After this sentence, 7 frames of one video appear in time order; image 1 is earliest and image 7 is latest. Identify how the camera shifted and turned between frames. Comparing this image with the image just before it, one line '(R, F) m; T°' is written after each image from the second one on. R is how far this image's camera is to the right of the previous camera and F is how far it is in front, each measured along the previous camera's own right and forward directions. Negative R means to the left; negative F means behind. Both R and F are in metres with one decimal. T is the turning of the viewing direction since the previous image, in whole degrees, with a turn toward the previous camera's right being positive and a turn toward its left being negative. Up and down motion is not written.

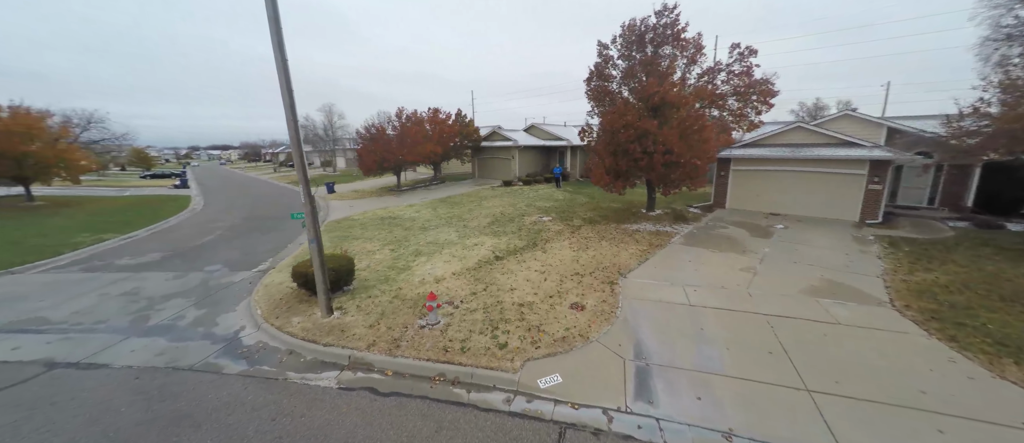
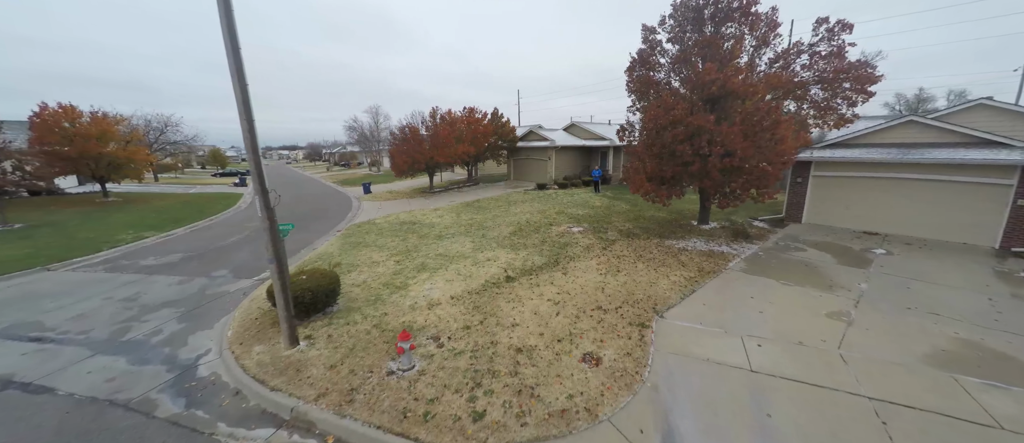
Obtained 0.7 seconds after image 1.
(+0.7, +1.3) m; -8°
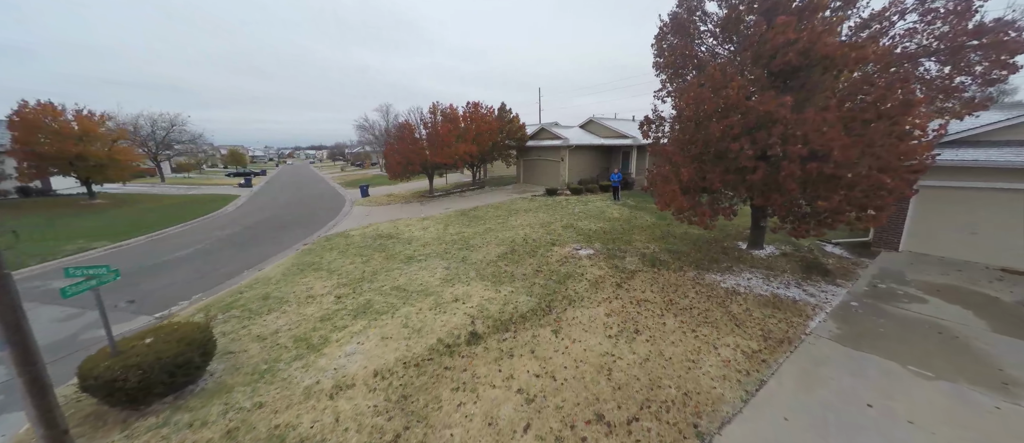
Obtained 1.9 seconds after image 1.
(+0.9, +2.3) m; -4°
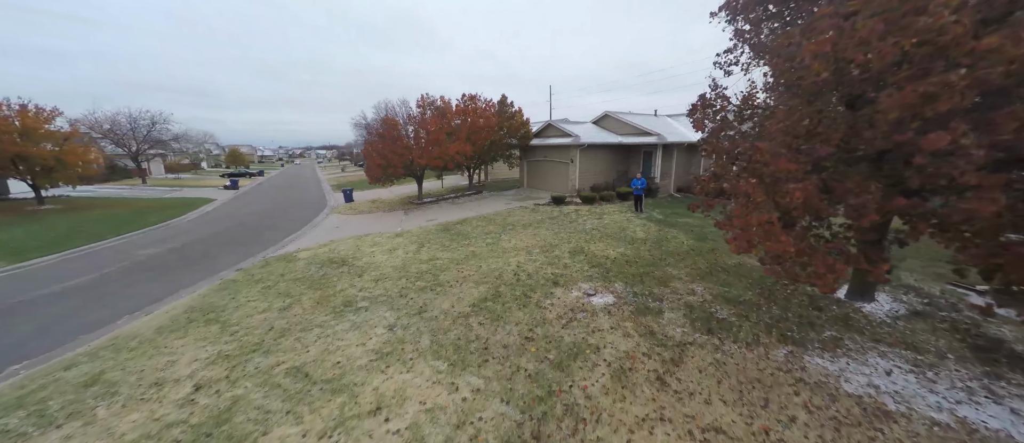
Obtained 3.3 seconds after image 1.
(+0.5, +2.6) m; -2°
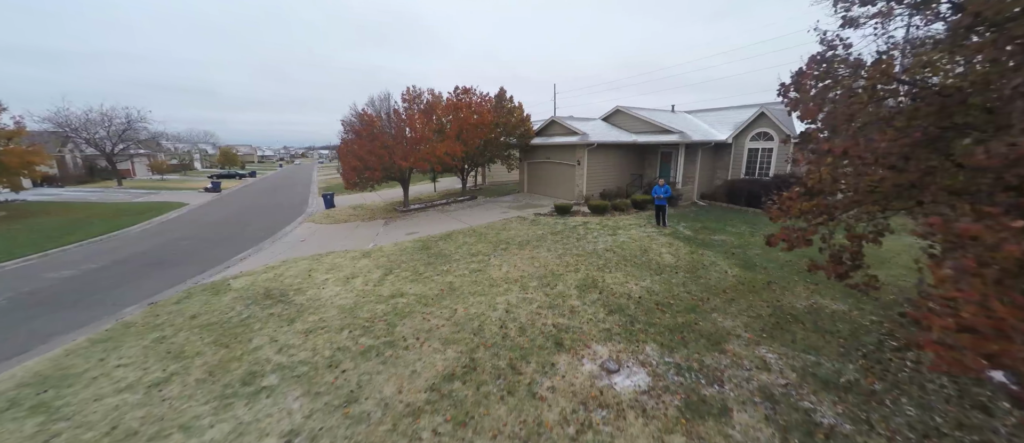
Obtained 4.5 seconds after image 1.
(+0.3, +1.9) m; -1°
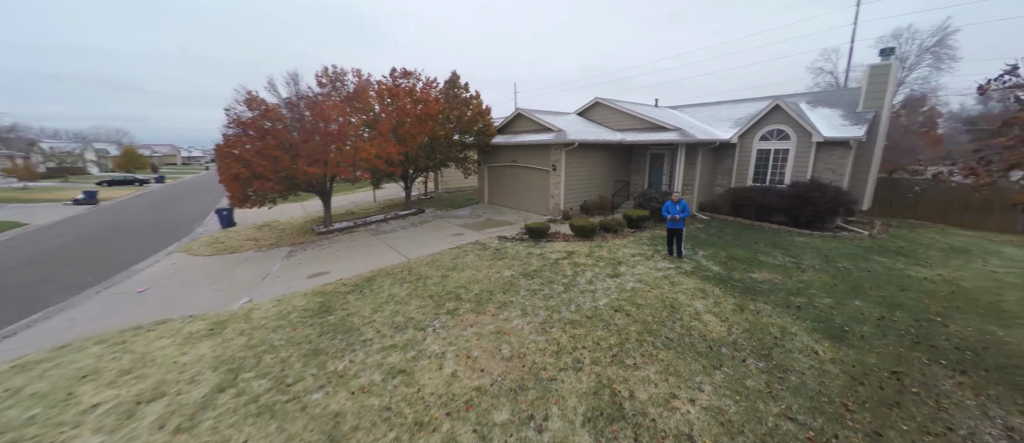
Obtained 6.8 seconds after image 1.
(+0.2, +2.9) m; +6°
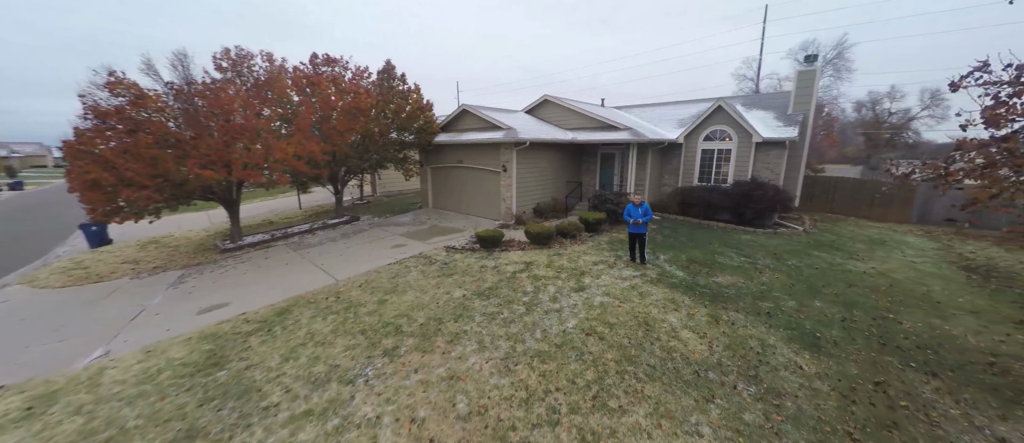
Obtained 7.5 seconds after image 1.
(0.0, +0.8) m; +9°
